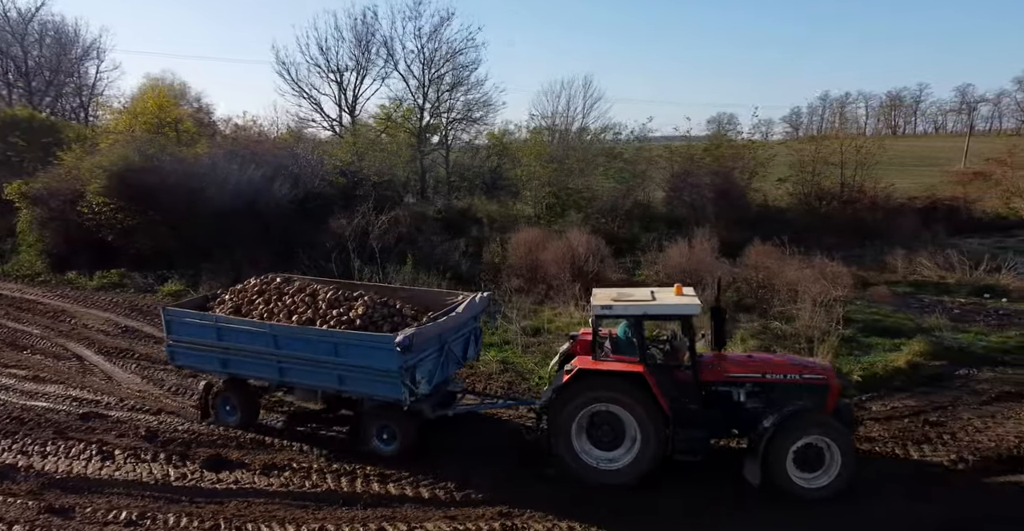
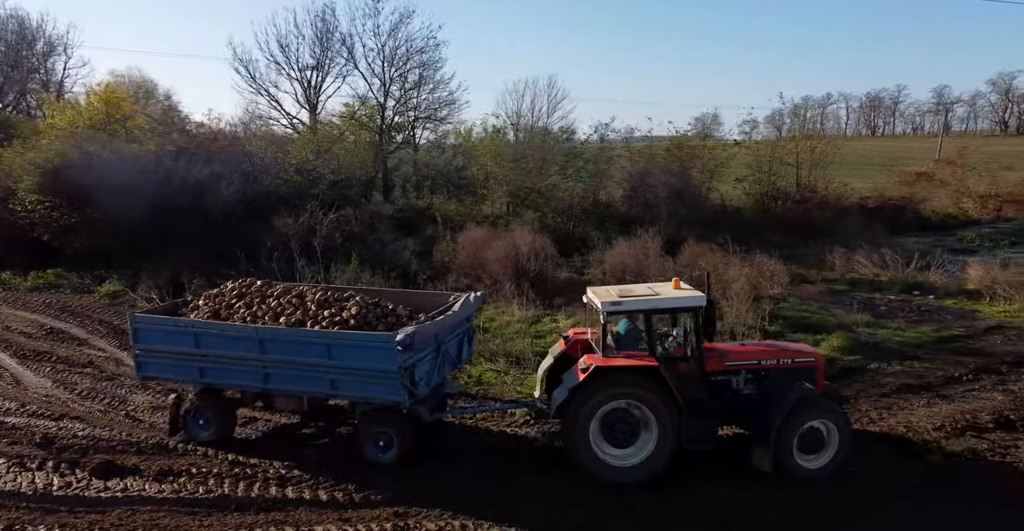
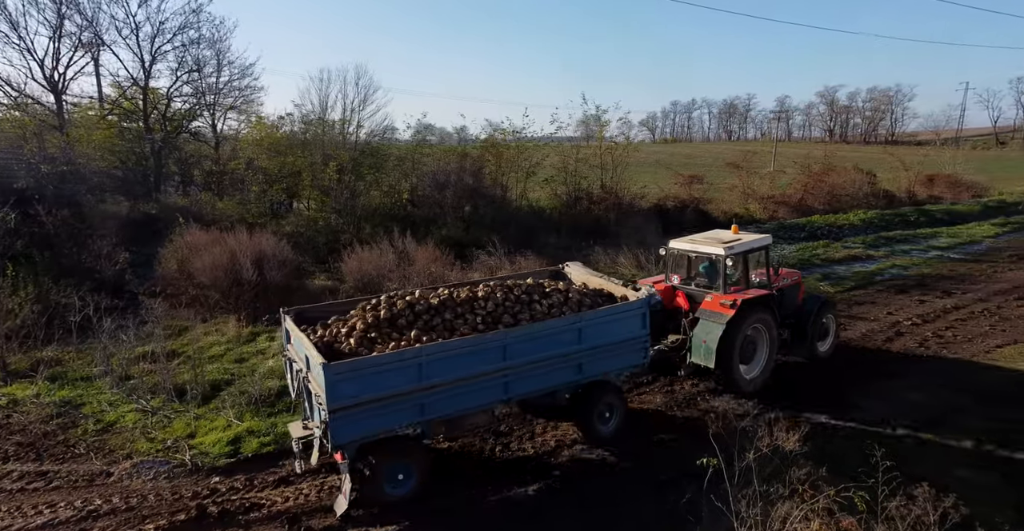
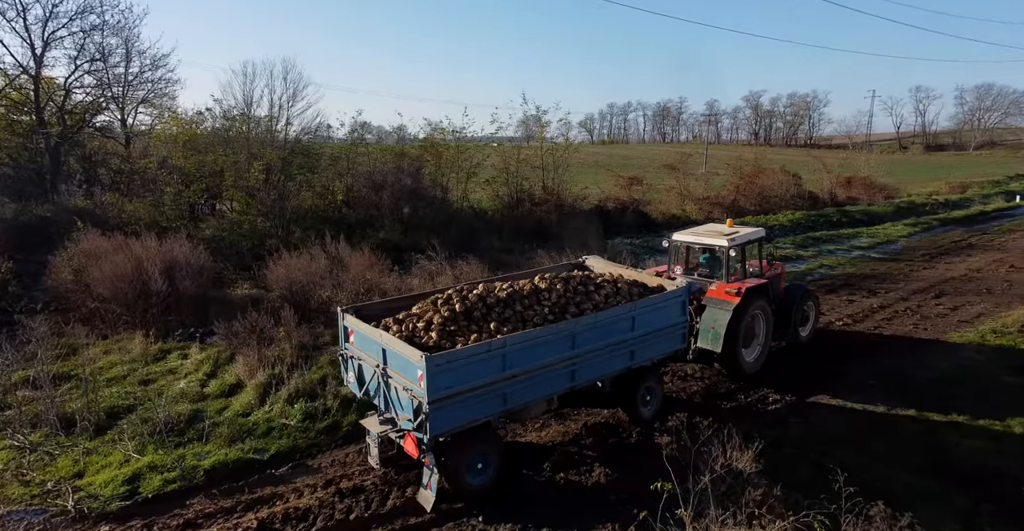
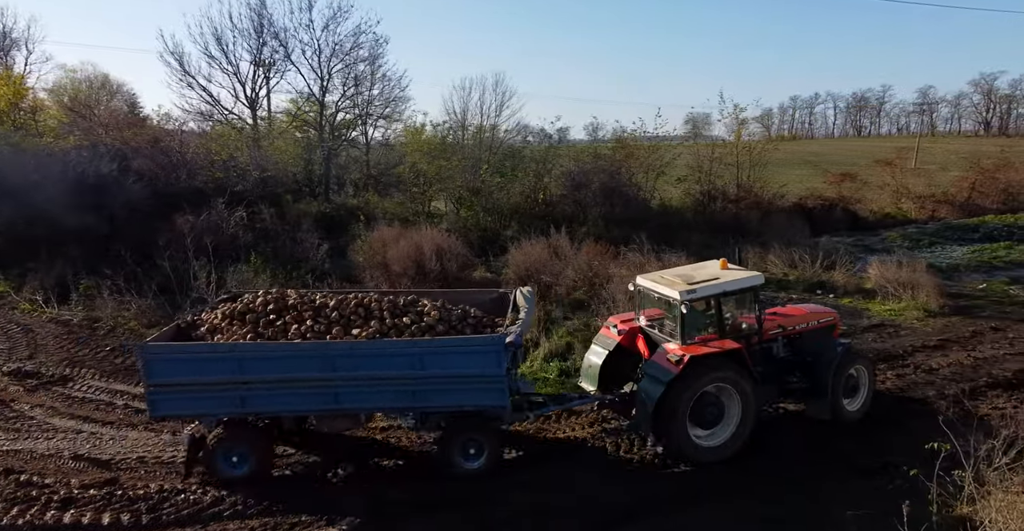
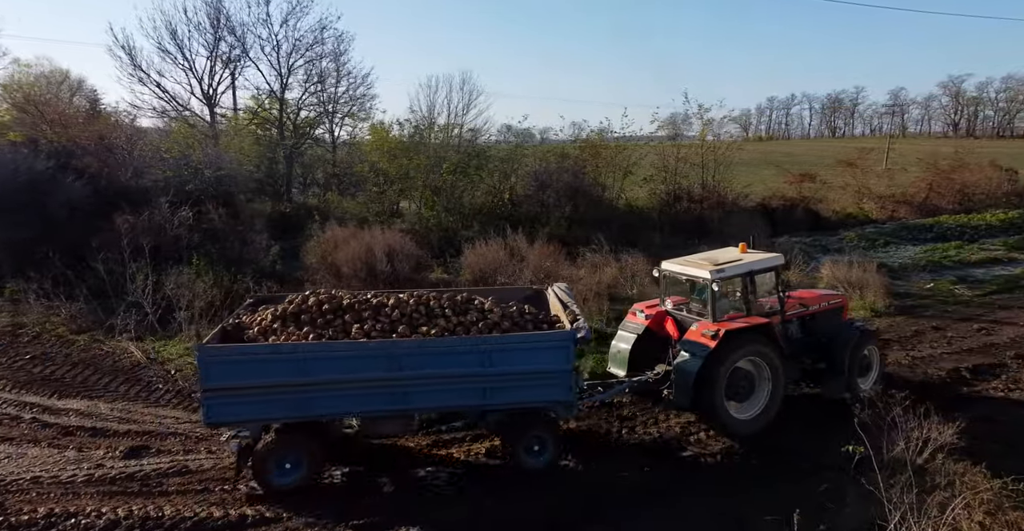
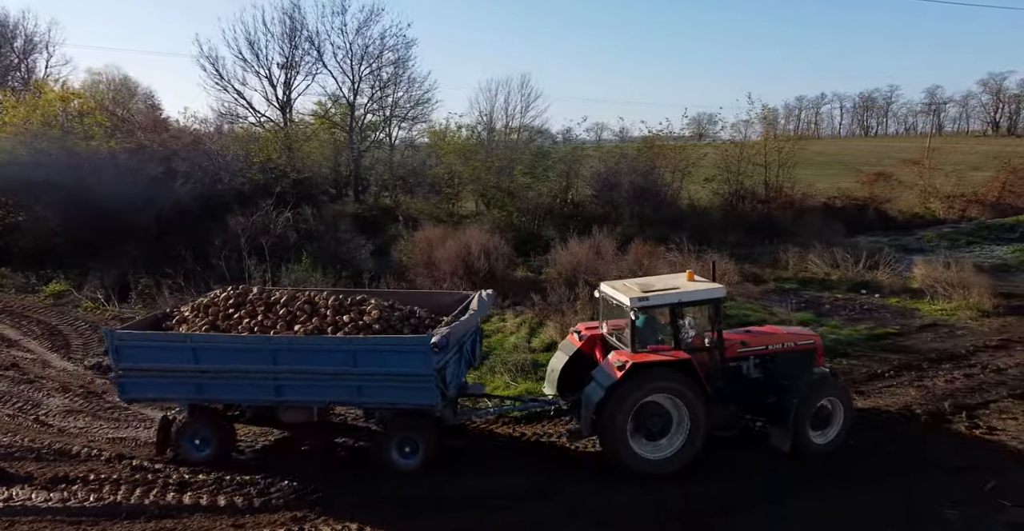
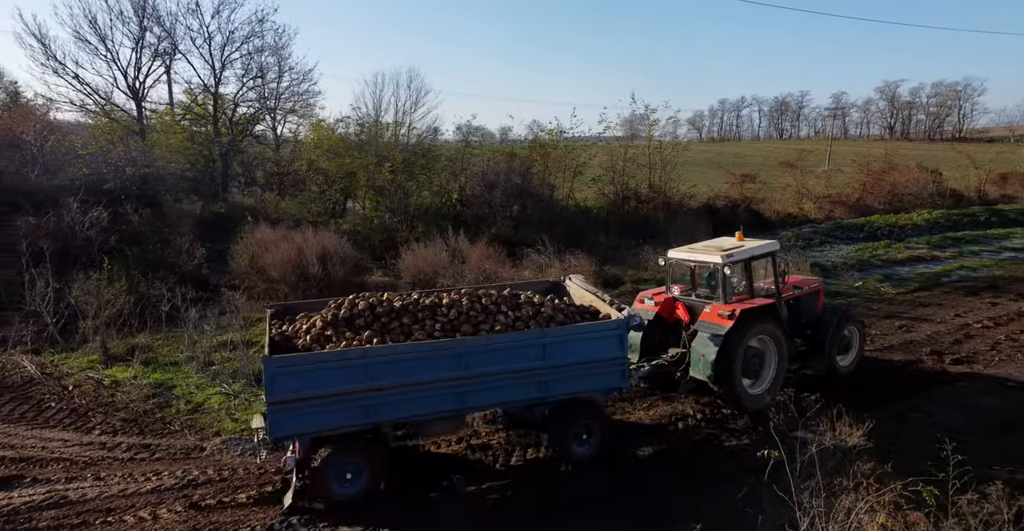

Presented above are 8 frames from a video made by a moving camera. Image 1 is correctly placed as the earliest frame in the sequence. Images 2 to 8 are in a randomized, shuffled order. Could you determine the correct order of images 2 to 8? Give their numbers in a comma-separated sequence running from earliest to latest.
2, 7, 5, 6, 8, 3, 4
